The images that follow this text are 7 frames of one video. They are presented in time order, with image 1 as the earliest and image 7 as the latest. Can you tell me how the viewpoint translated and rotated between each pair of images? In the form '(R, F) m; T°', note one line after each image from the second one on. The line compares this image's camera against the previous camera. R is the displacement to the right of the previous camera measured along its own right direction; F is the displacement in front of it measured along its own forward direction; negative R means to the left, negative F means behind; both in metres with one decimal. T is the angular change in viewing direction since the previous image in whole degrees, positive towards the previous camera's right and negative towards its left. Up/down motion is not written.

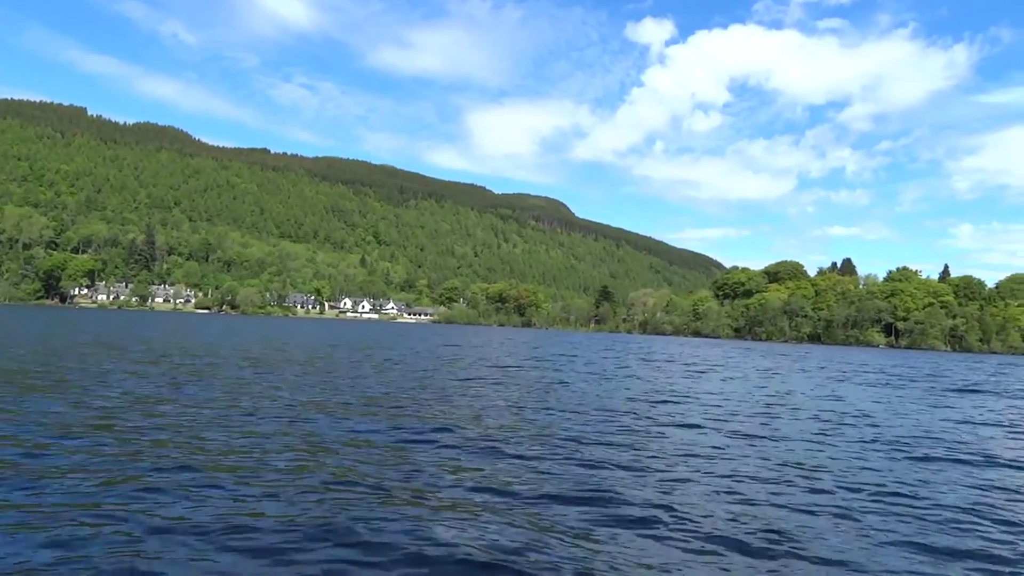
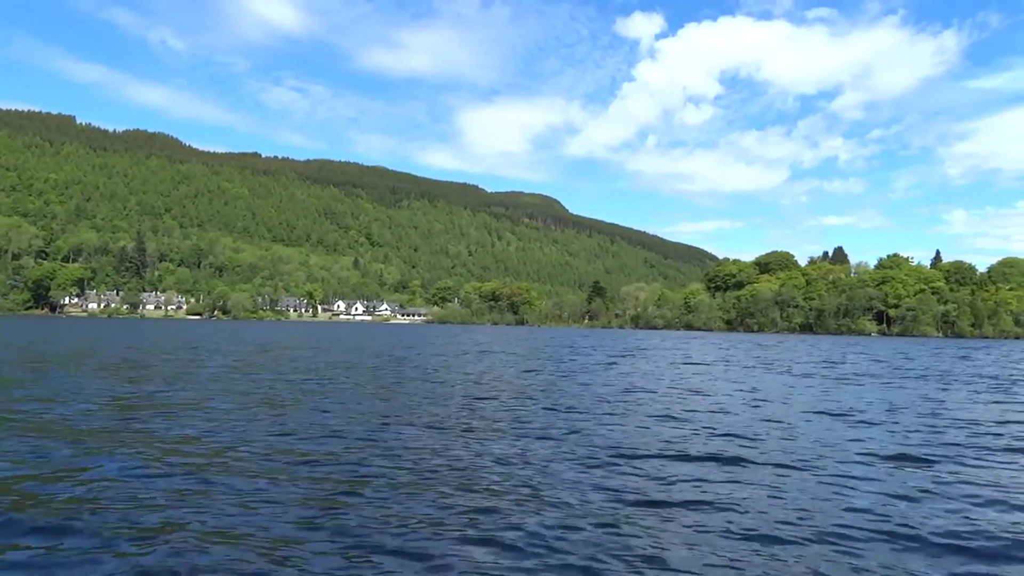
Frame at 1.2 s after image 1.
(+1.5, +0.9) m; 0°
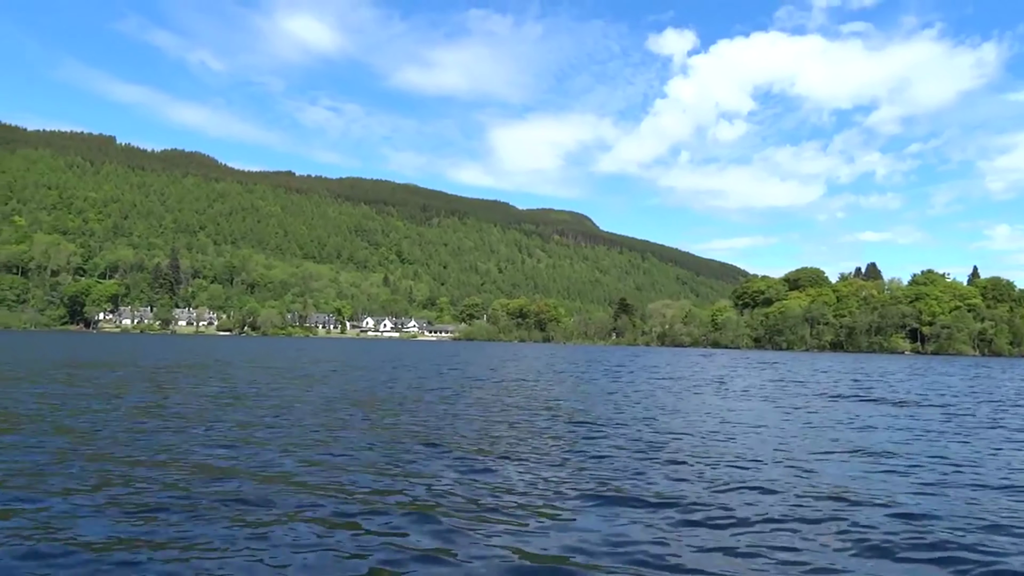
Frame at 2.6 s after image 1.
(+1.5, +0.9) m; -2°
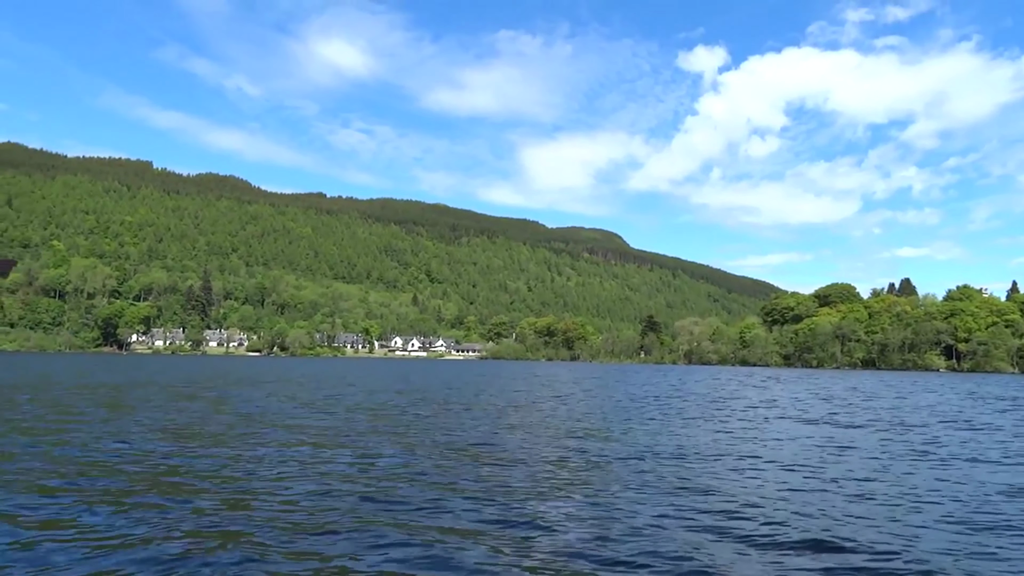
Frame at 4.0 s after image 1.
(+1.5, +0.9) m; -2°
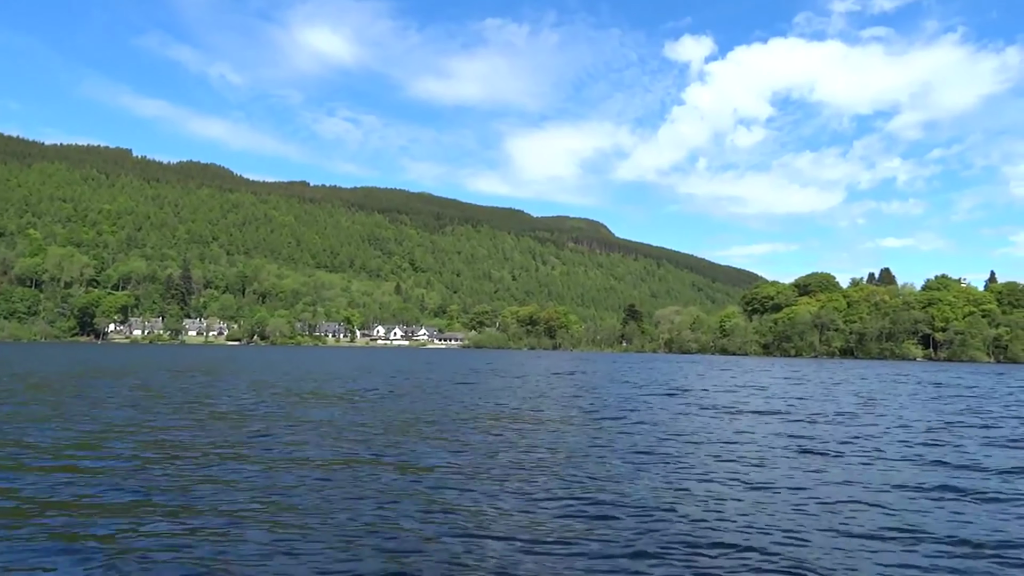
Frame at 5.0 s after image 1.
(+1.5, +1.0) m; +1°
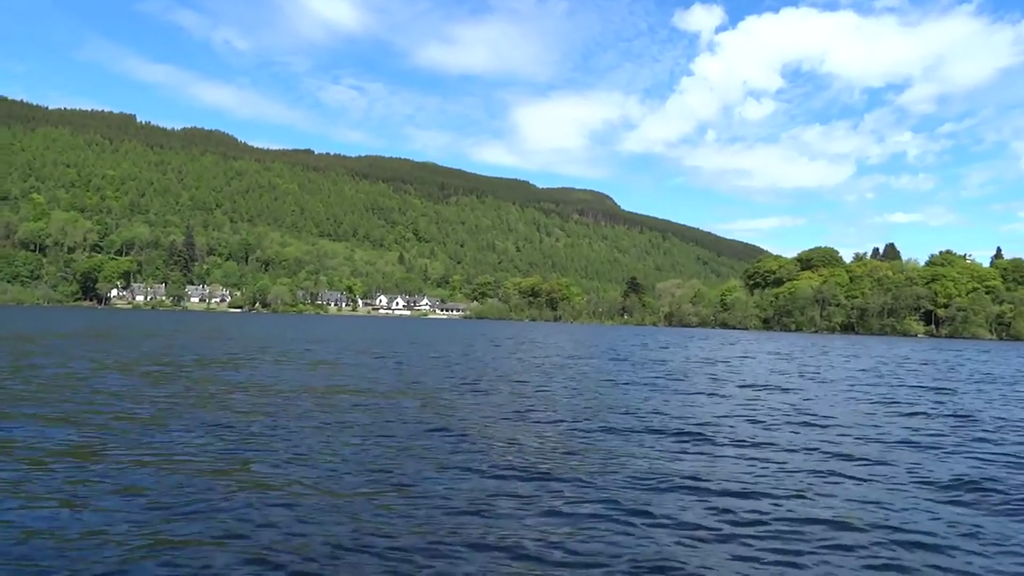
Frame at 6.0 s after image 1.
(+1.0, +0.8) m; 0°
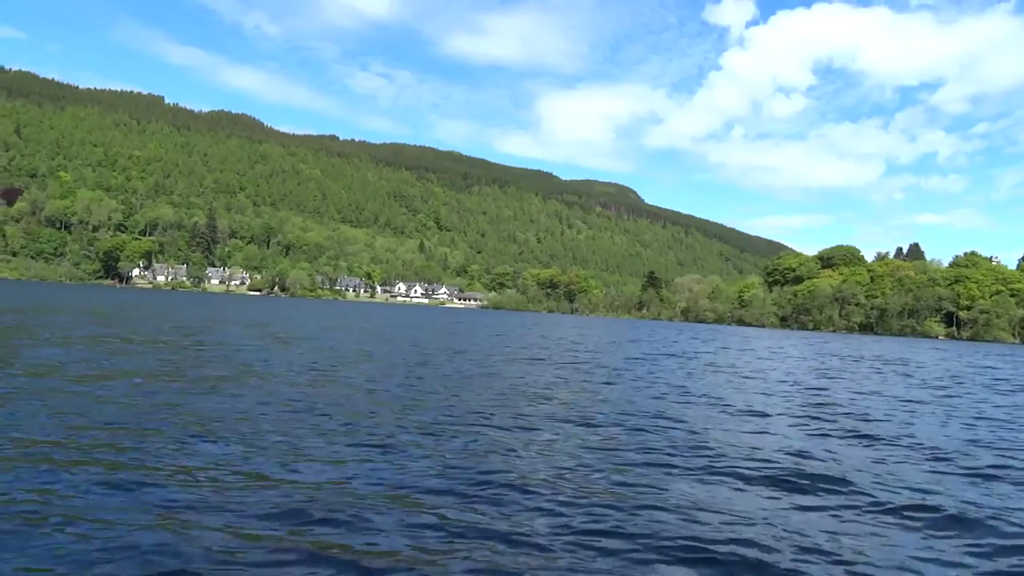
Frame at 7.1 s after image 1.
(+1.1, +0.7) m; -2°
